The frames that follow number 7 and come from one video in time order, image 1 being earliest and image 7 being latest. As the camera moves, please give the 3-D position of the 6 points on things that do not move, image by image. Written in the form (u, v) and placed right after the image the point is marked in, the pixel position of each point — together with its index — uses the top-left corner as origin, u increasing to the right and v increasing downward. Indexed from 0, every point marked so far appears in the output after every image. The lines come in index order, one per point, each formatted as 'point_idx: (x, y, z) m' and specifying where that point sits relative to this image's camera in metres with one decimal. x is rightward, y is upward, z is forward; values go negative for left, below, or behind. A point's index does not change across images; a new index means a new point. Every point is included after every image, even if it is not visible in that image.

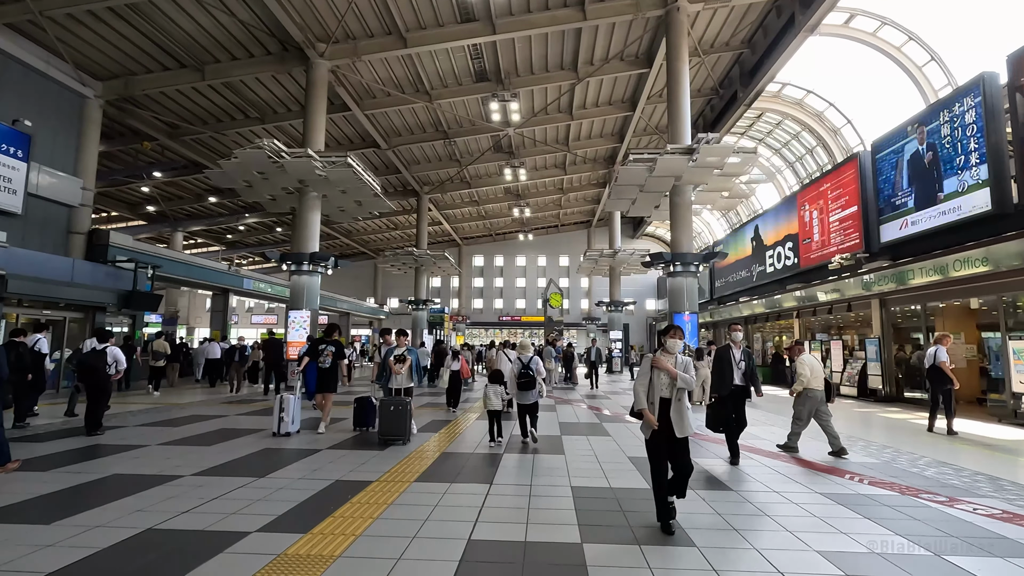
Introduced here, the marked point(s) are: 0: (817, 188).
0: (+9.2, +3.0, +16.1) m
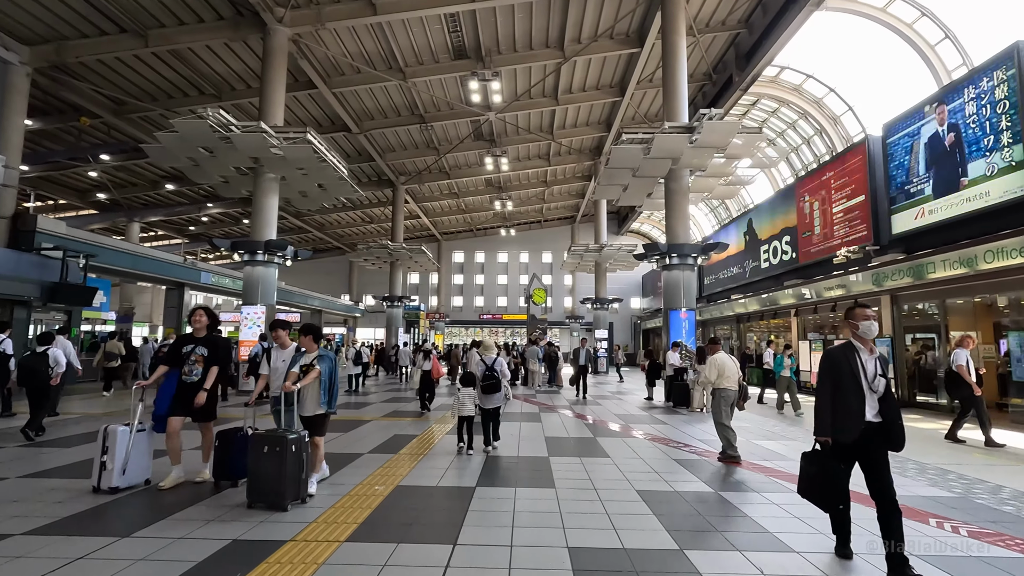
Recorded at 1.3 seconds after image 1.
0: (+8.7, +3.1, +15.1) m
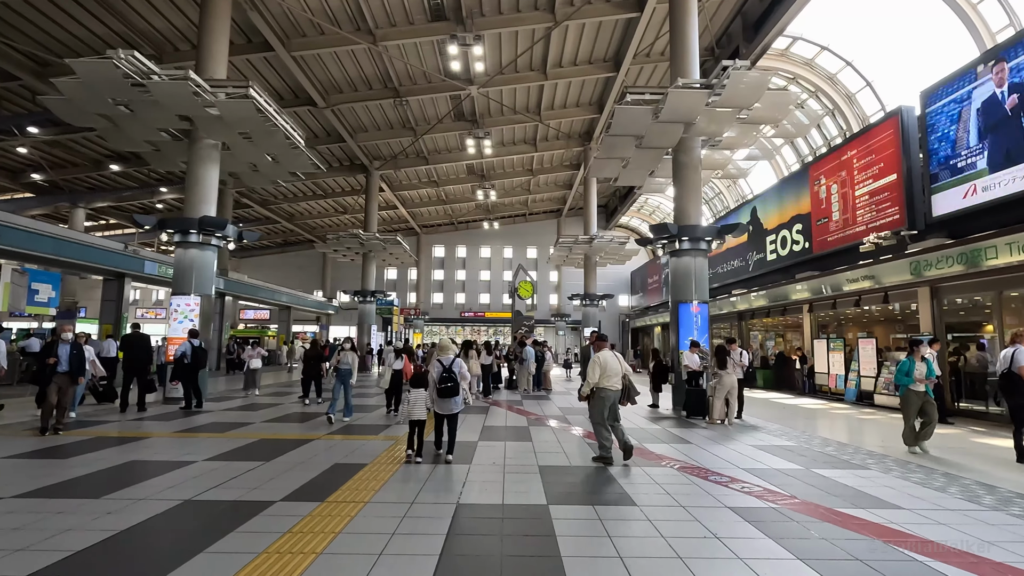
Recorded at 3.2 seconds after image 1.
0: (+8.3, +3.3, +13.6) m
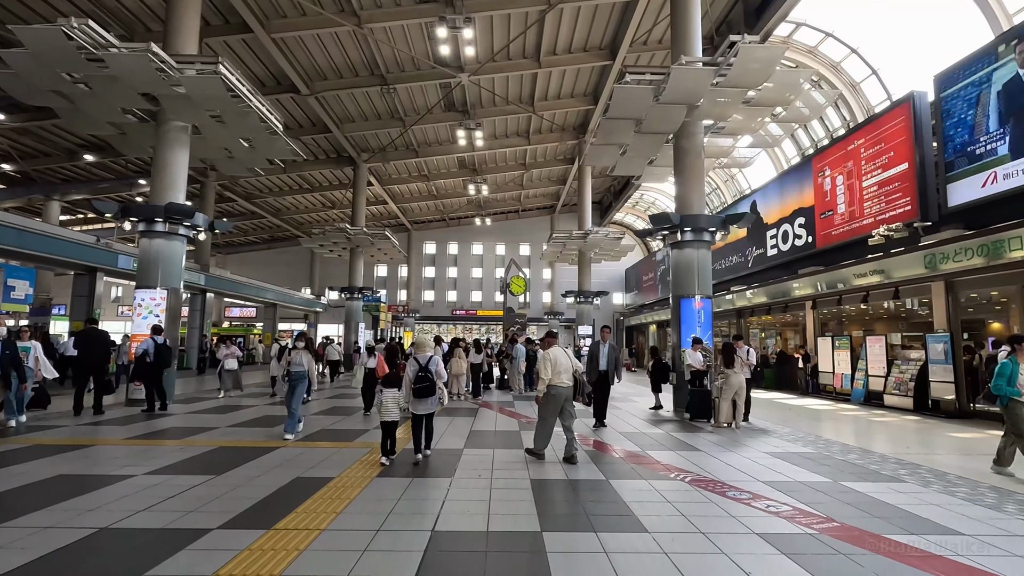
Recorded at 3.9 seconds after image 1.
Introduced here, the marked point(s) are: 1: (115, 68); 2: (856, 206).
0: (+8.1, +3.4, +13.0) m
1: (-6.2, +3.5, +8.3) m
2: (+8.0, +1.9, +12.4) m
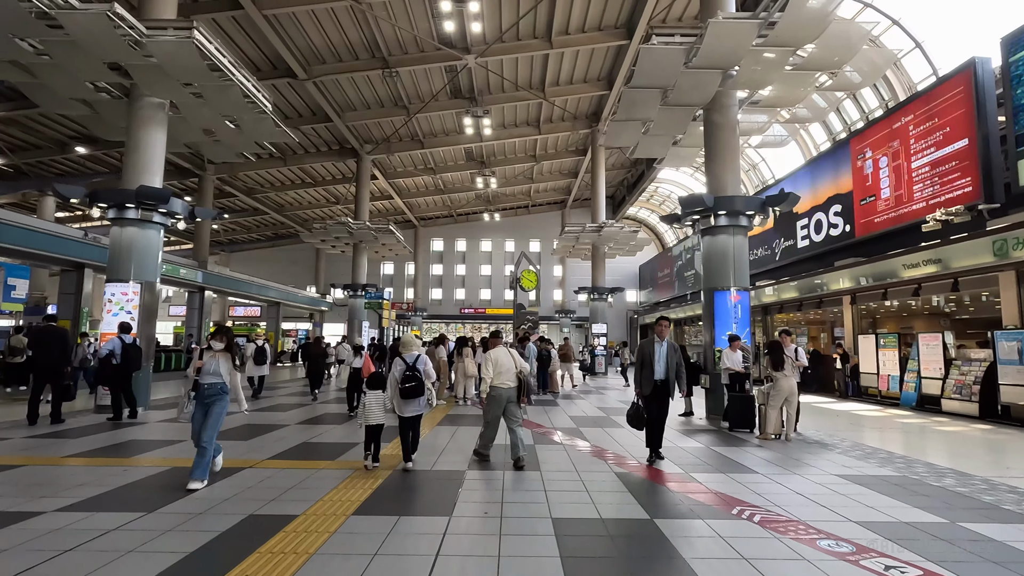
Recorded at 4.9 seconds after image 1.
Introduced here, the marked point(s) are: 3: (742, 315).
0: (+8.3, +3.6, +11.8) m
1: (-6.1, +3.6, +7.4) m
2: (+8.2, +2.1, +11.2) m
3: (+3.6, -0.4, +8.4) m
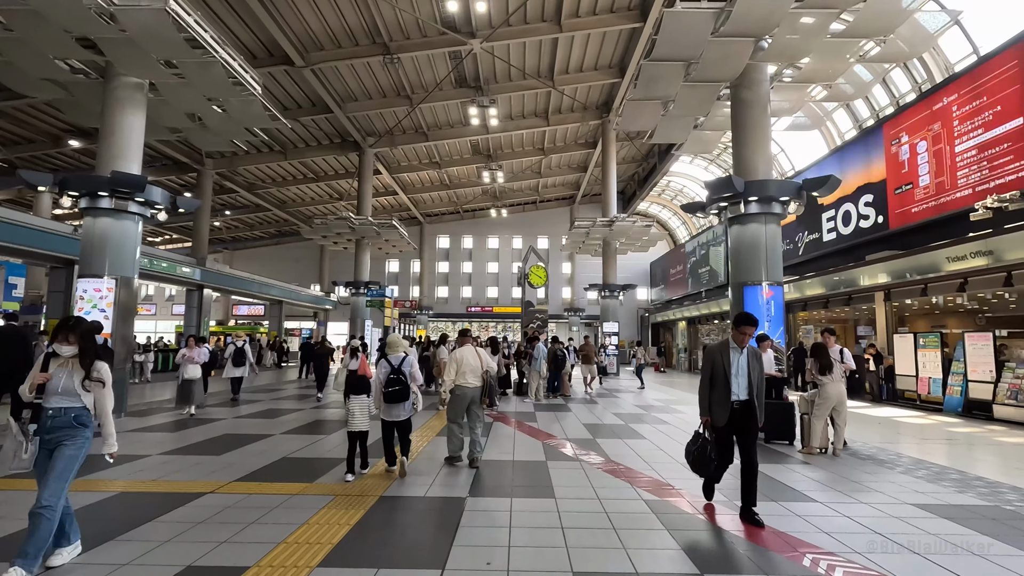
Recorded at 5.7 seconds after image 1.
0: (+8.5, +3.7, +10.9) m
1: (-6.0, +3.6, +6.7) m
2: (+8.4, +2.2, +10.3) m
3: (+3.7, -0.3, +7.5) m
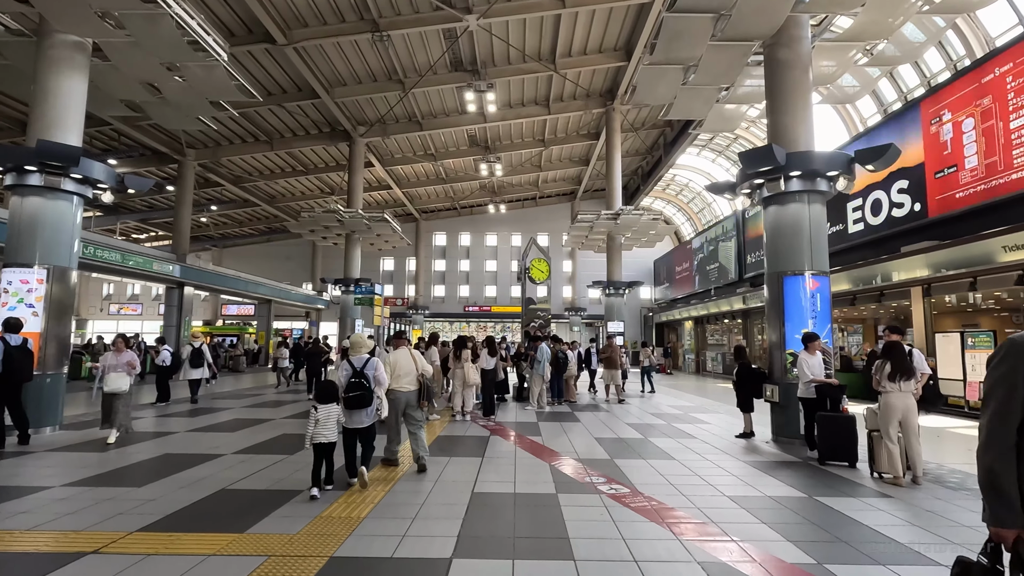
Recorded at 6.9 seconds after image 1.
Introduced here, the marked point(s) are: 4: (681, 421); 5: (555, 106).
0: (+8.5, +3.8, +9.8) m
1: (-6.0, +3.7, +5.5) m
2: (+8.4, +2.3, +9.2) m
3: (+3.7, -0.2, +6.4) m
4: (+2.7, -2.1, +8.5) m
5: (+1.6, +6.8, +19.9) m
